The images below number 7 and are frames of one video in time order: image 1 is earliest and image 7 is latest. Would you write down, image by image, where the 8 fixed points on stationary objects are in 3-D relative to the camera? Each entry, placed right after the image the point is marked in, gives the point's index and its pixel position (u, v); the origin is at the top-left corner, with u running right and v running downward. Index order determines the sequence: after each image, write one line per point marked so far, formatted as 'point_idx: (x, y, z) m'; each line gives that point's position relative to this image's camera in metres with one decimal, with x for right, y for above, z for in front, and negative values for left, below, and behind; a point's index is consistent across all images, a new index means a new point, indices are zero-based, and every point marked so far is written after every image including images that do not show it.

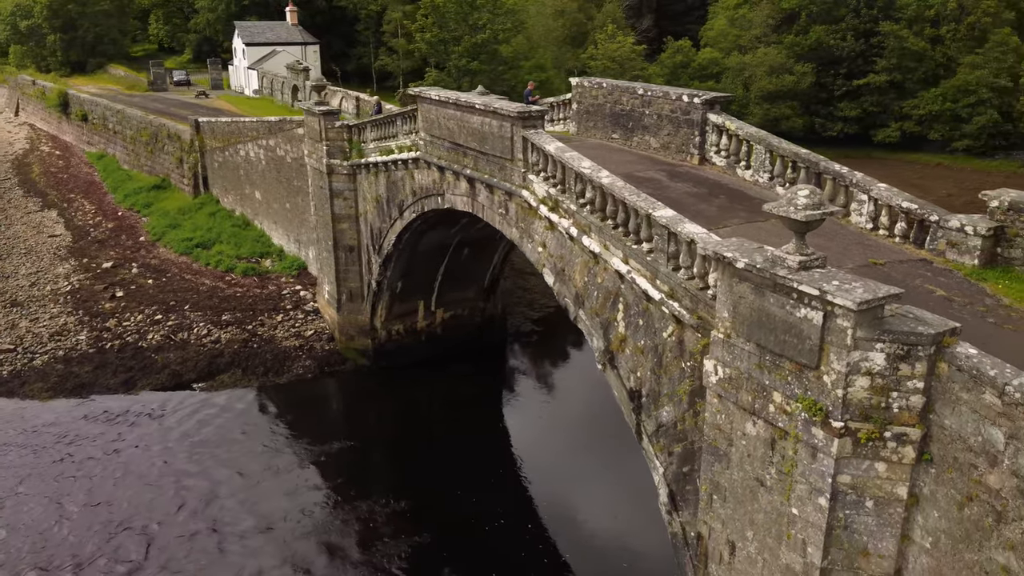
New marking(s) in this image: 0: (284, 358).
0: (-5.0, -1.6, +17.5) m
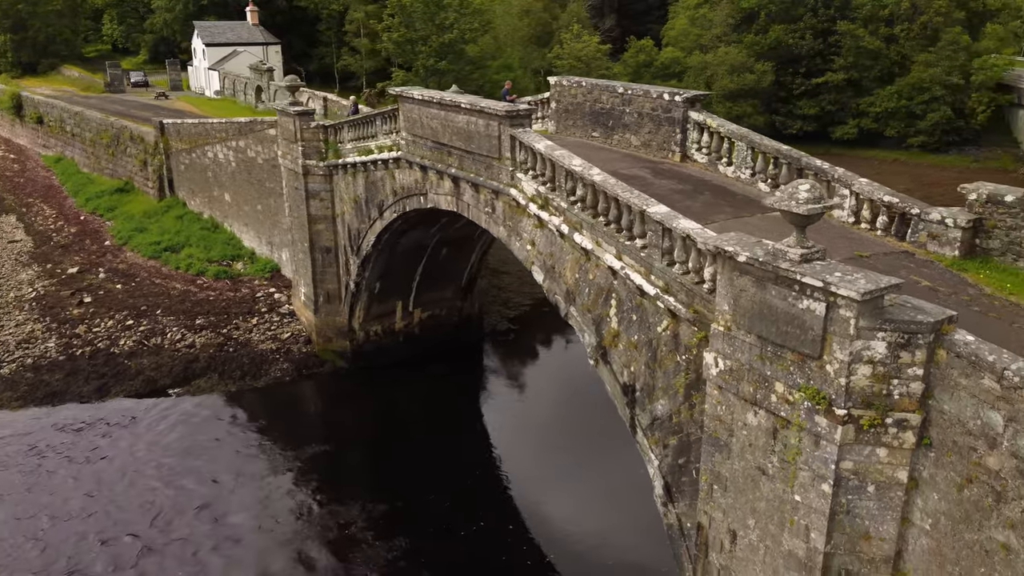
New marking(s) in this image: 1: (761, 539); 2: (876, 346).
0: (-5.5, -1.6, +17.3) m
1: (+2.0, -2.0, +6.4) m
2: (+2.5, -0.4, +5.3) m
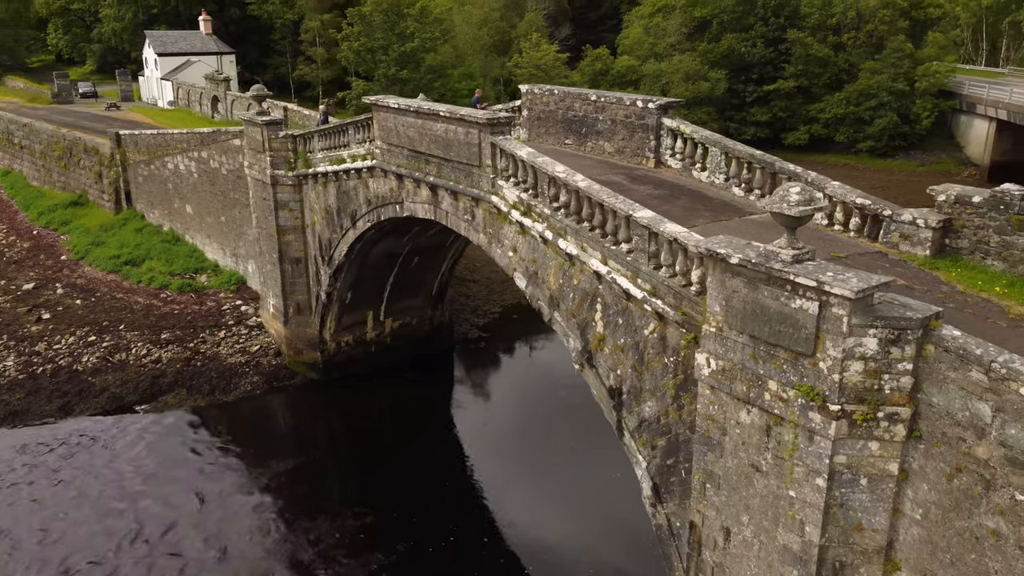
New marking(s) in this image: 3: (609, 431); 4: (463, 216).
0: (-6.1, -1.9, +17.0) m
1: (+2.0, -2.0, +6.5) m
2: (+2.5, -0.4, +5.5) m
3: (+1.9, -3.0, +16.3) m
4: (-0.6, +1.0, +10.5) m
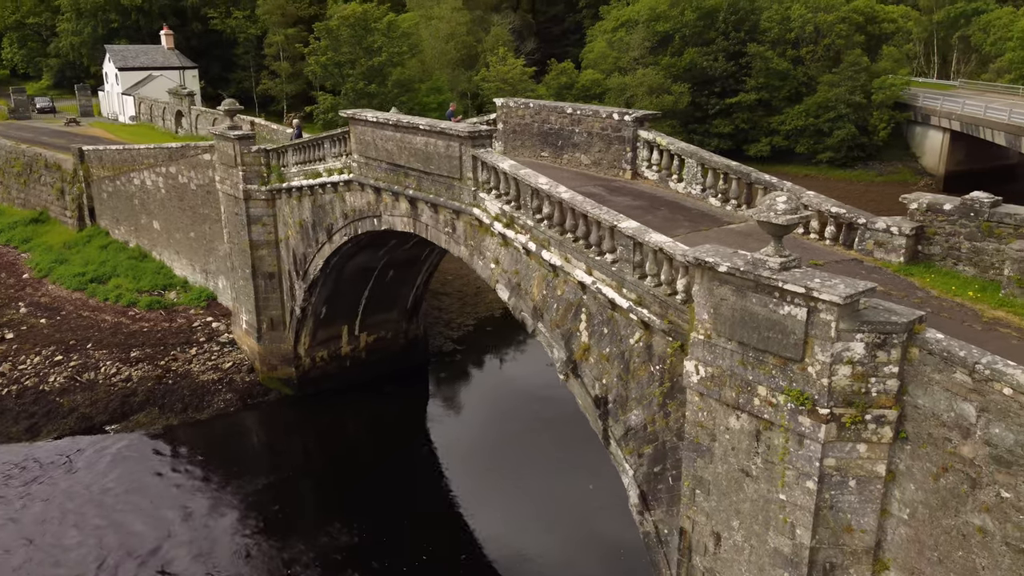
0: (-6.6, -2.2, +16.8) m
1: (+2.0, -2.1, +6.6) m
2: (+2.5, -0.4, +5.6) m
3: (+1.5, -3.2, +16.4) m
4: (-0.9, +0.8, +10.5) m
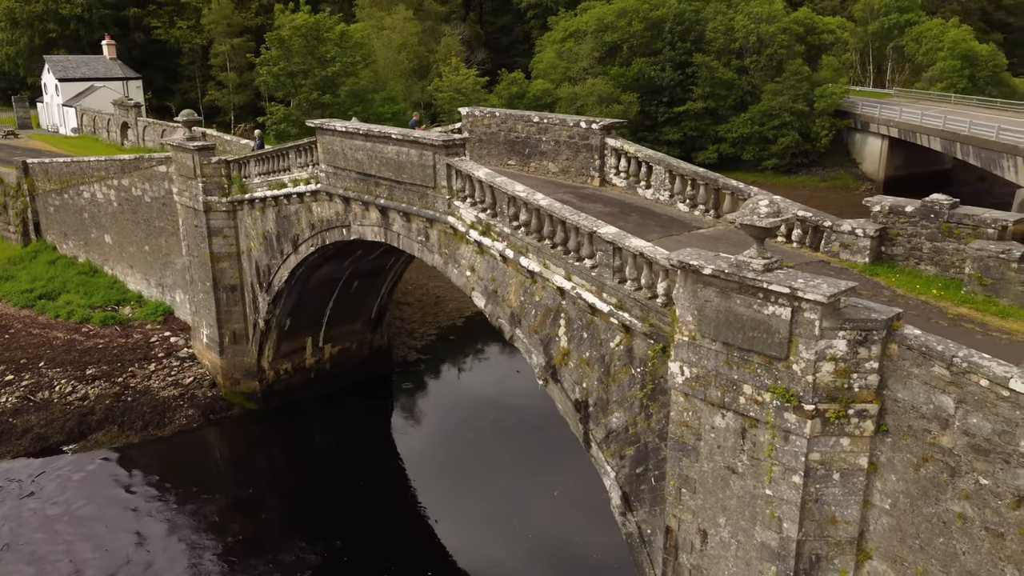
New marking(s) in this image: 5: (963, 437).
0: (-7.3, -2.5, +16.3) m
1: (+1.9, -2.1, +6.7) m
2: (+2.4, -0.4, +5.8) m
3: (+0.8, -3.3, +16.5) m
4: (-1.3, +0.7, +10.5) m
5: (+3.2, -1.0, +5.5) m
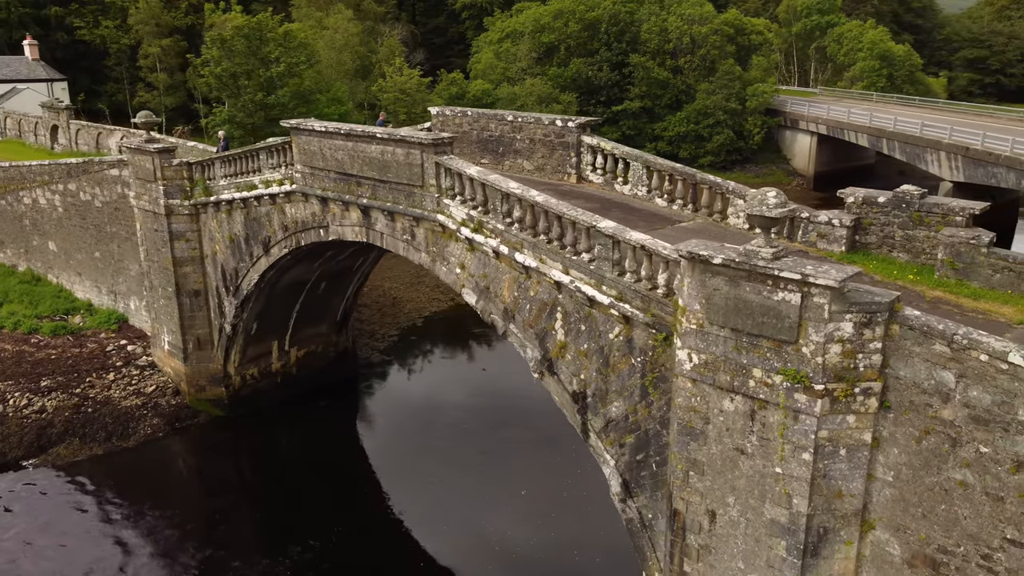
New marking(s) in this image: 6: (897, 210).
0: (-7.9, -2.7, +15.8) m
1: (+2.1, -2.0, +7.0) m
2: (+2.6, -0.3, +6.2) m
3: (+0.2, -3.3, +16.7) m
4: (-1.5, +0.7, +10.5) m
5: (+3.4, -0.9, +5.9) m
6: (+4.4, +0.9, +9.0) m
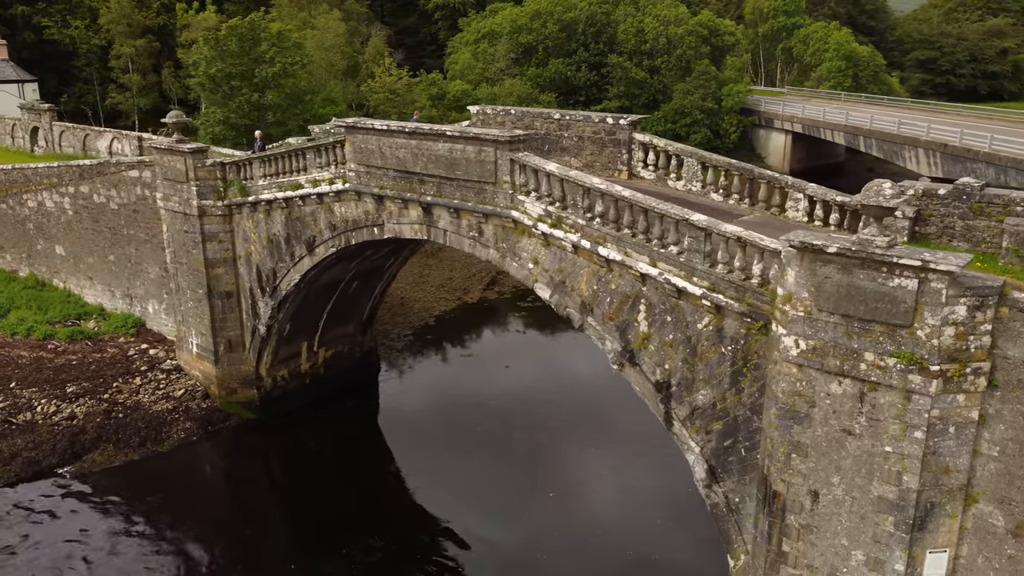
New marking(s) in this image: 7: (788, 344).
0: (-7.2, -2.7, +15.7) m
1: (+3.1, -1.9, +7.3) m
2: (+3.7, -0.2, +6.5) m
3: (+0.8, -3.2, +16.9) m
4: (-0.6, +0.7, +10.6) m
5: (+4.5, -0.8, +6.3) m
6: (+5.3, +1.0, +9.4) m
7: (+2.6, -0.5, +7.4) m
